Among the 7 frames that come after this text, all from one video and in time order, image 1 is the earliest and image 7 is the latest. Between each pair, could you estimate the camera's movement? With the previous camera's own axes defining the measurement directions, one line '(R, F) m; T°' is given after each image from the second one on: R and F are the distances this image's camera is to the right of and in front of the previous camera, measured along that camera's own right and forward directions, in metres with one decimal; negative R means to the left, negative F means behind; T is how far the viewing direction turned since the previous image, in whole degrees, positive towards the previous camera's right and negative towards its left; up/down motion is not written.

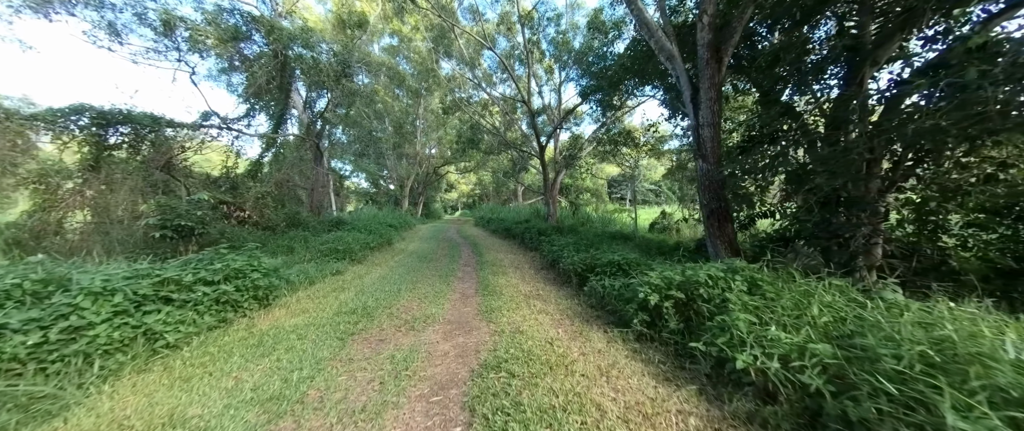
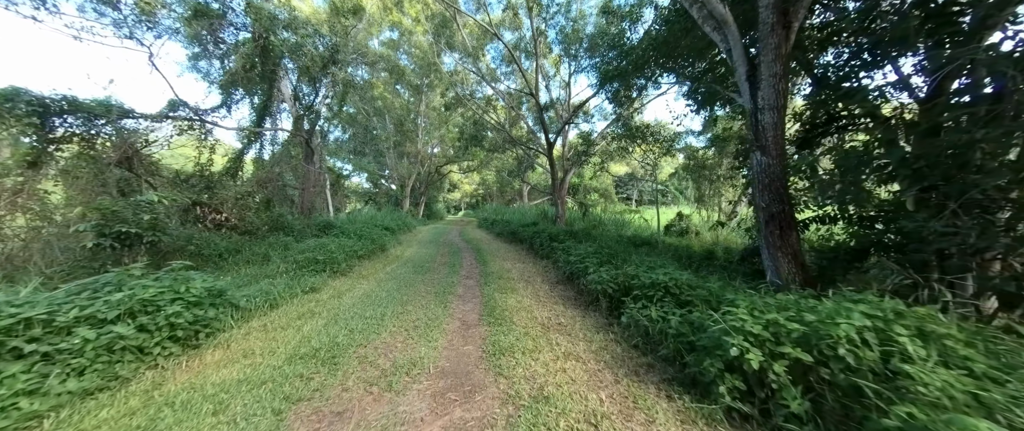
(-0.1, +0.8) m; -1°
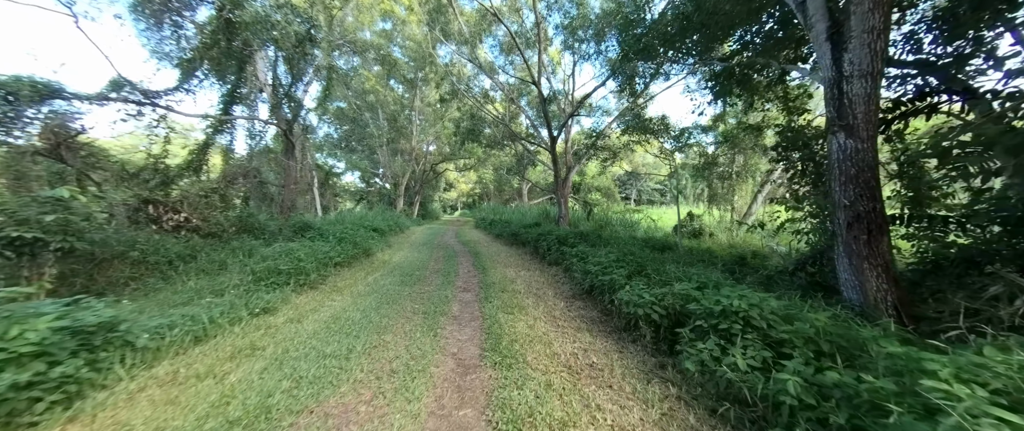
(-0.1, +0.8) m; +1°
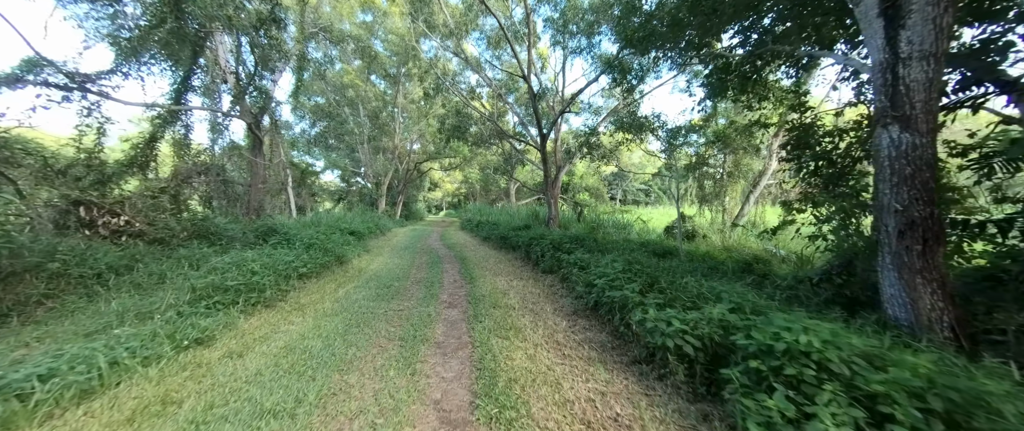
(-0.1, +0.5) m; +3°
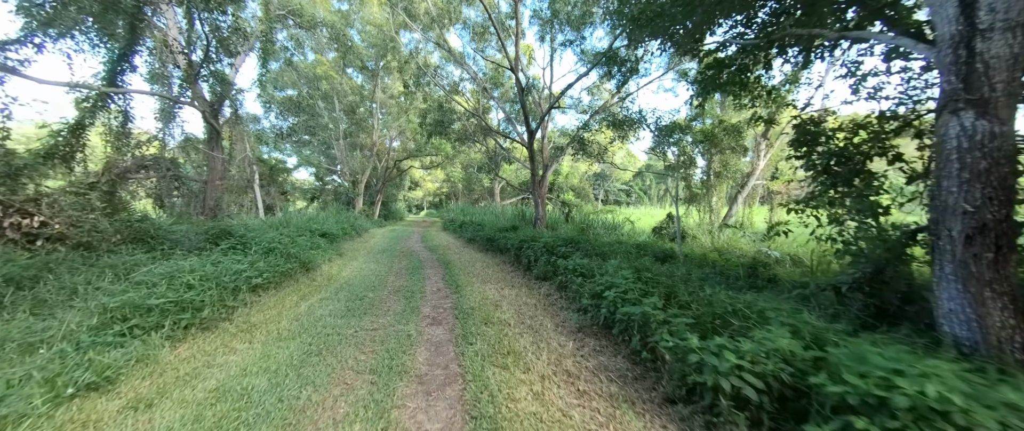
(-0.1, +0.5) m; +3°
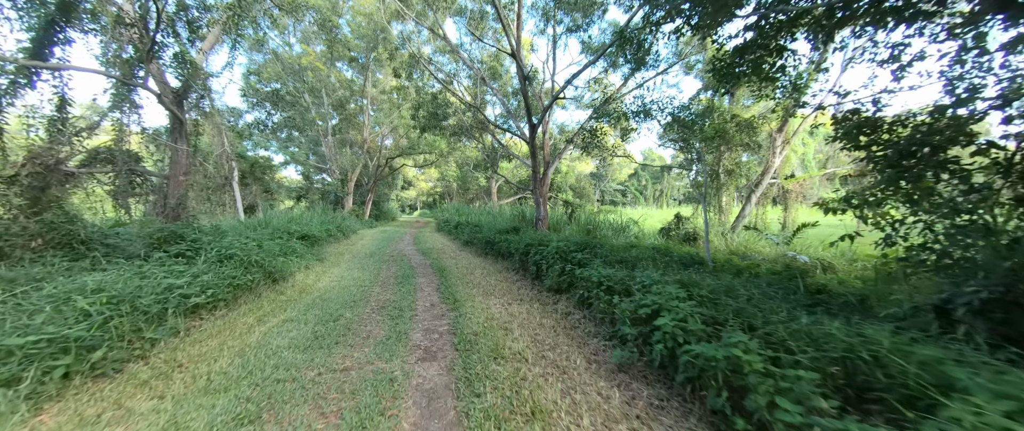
(-0.2, +0.8) m; +1°
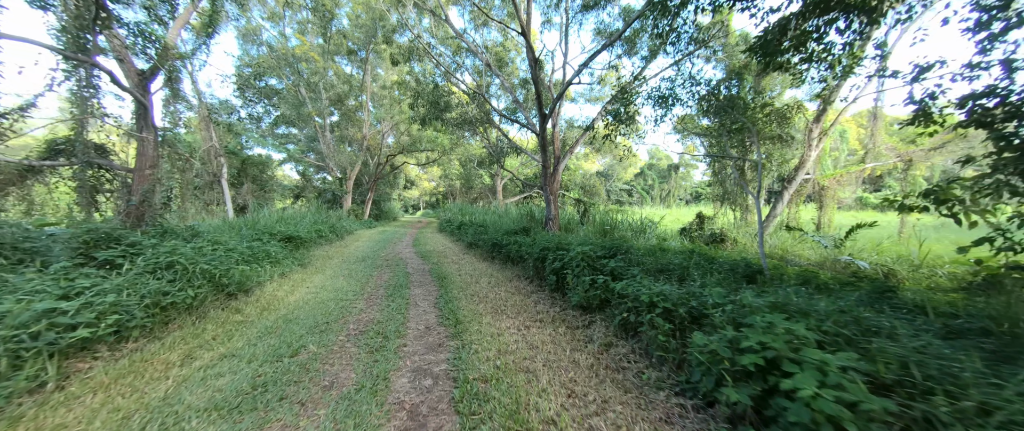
(-0.2, +0.9) m; -1°
